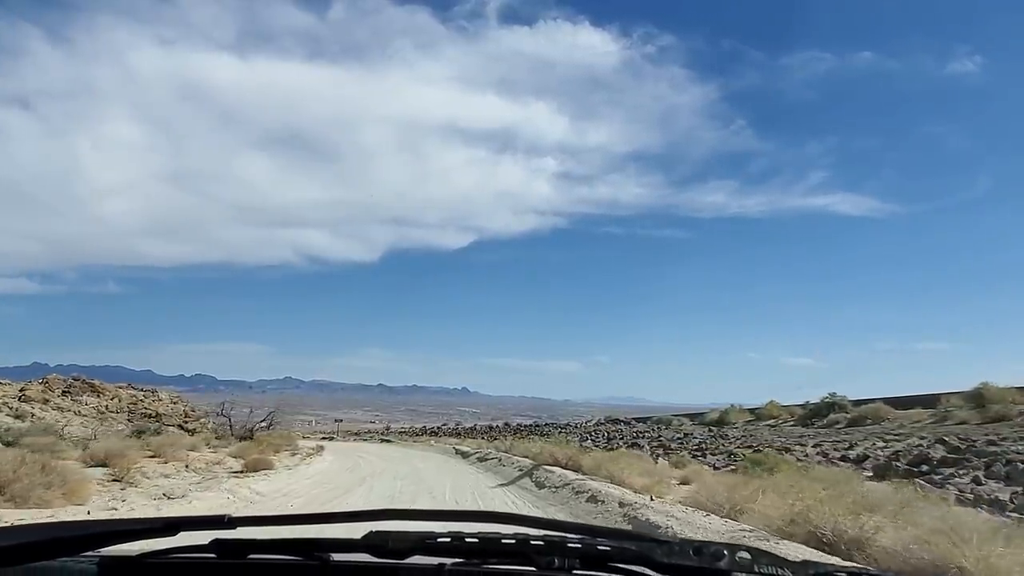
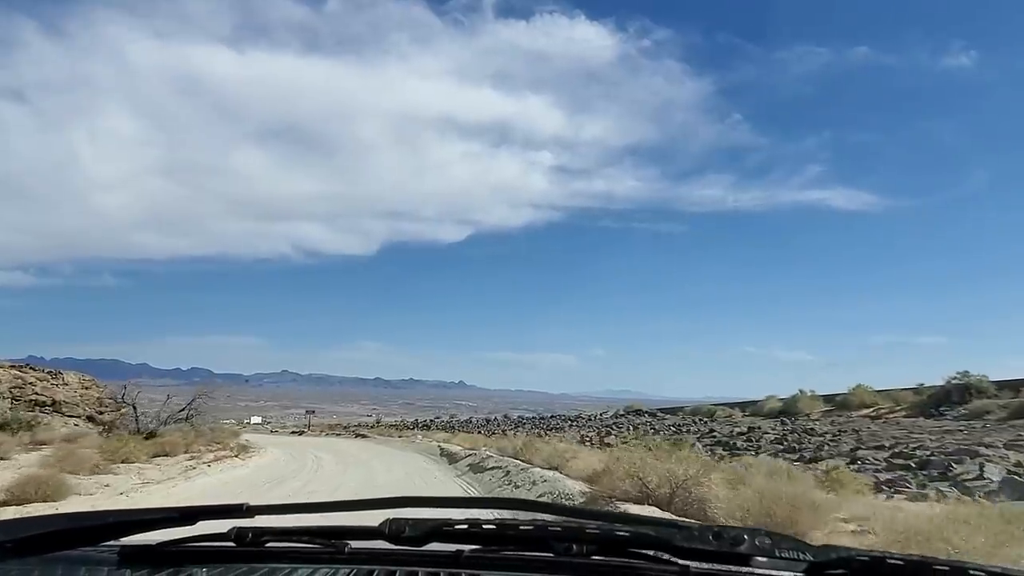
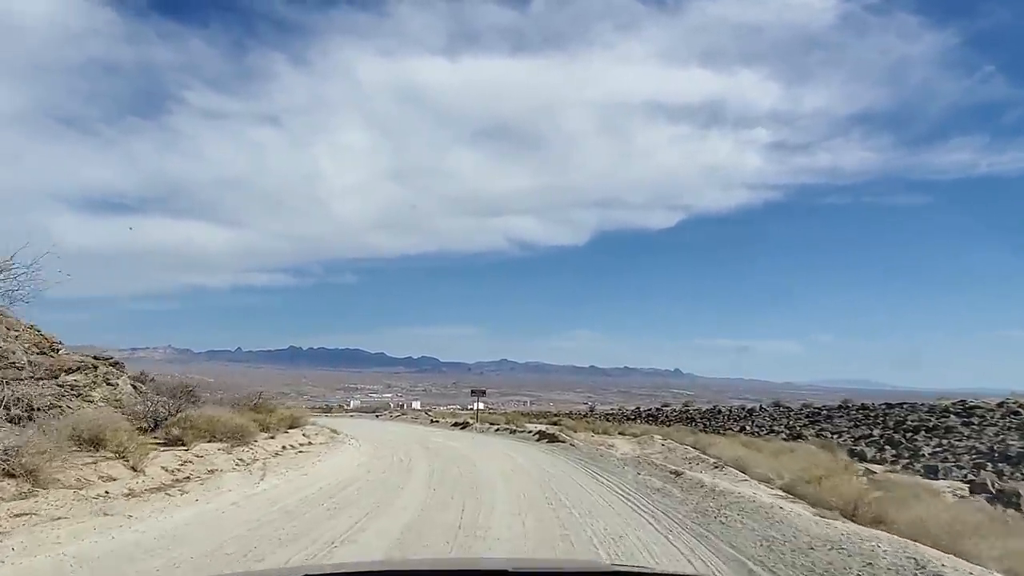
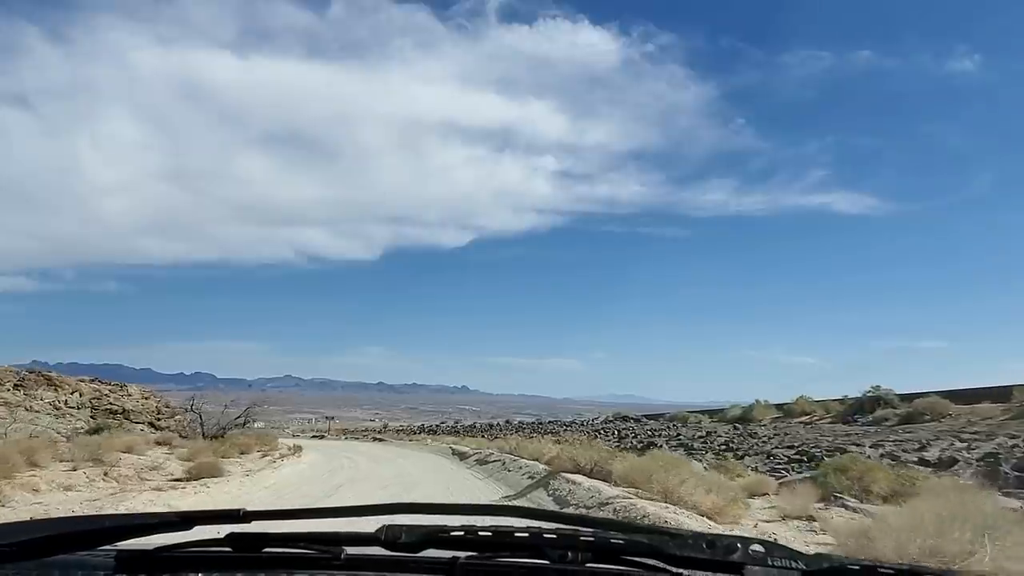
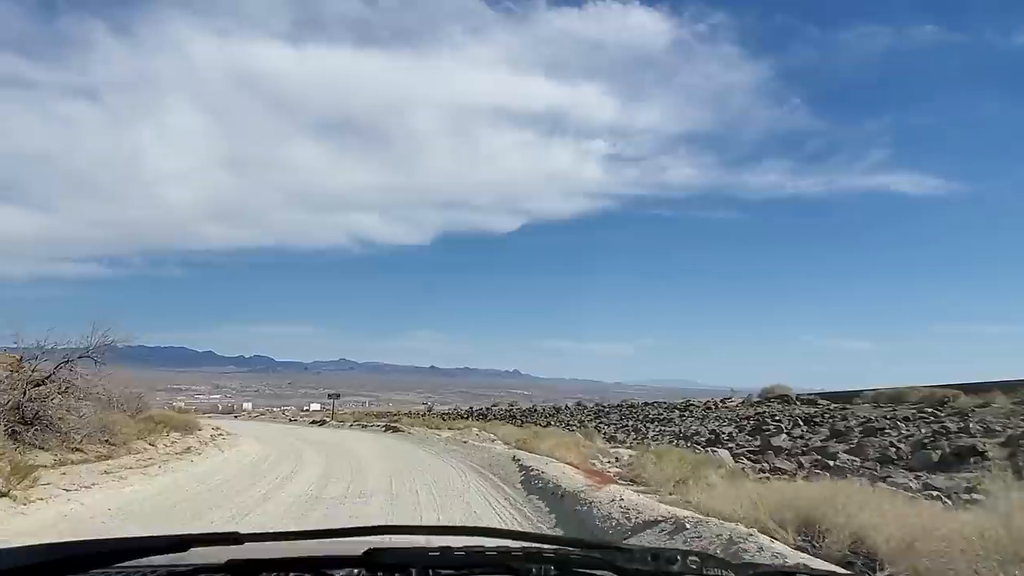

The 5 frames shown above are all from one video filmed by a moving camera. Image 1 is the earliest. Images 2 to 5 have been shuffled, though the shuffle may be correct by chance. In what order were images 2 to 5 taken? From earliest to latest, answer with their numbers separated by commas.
4, 2, 5, 3
